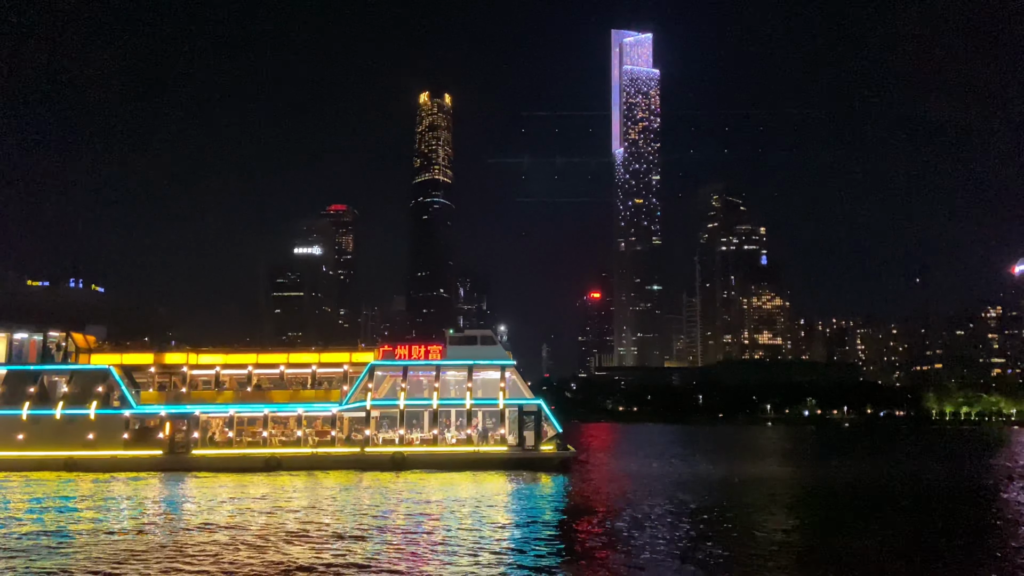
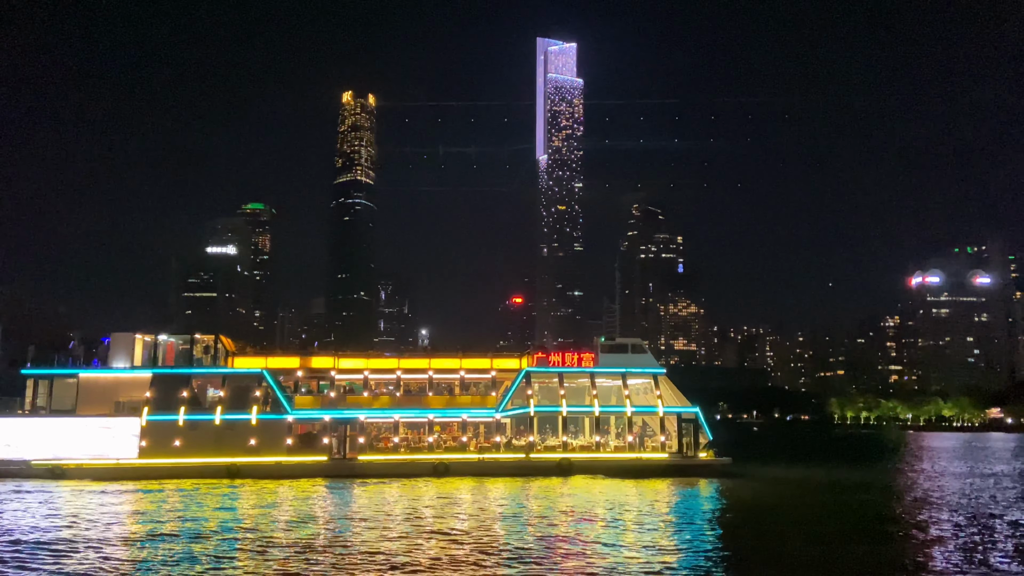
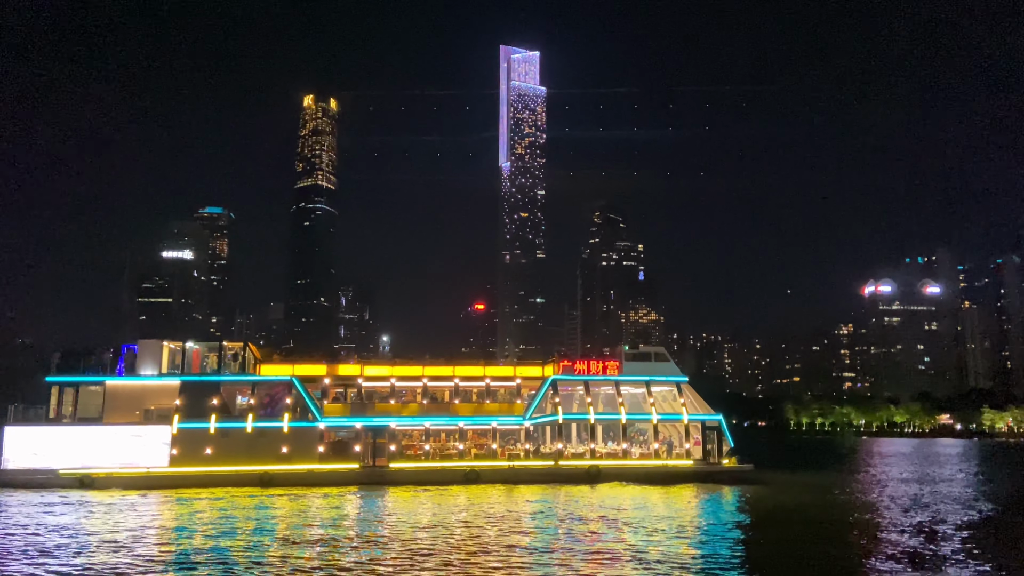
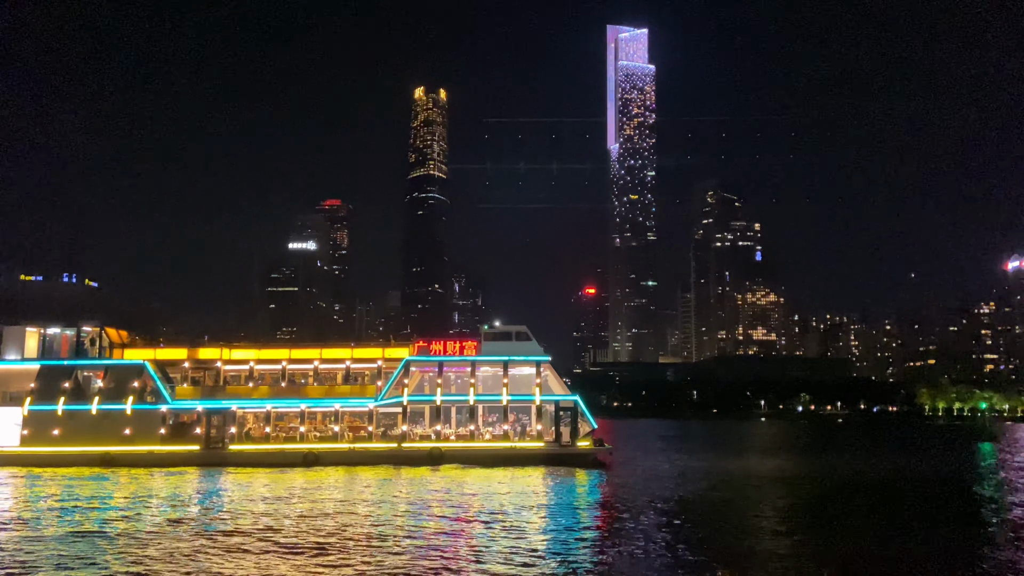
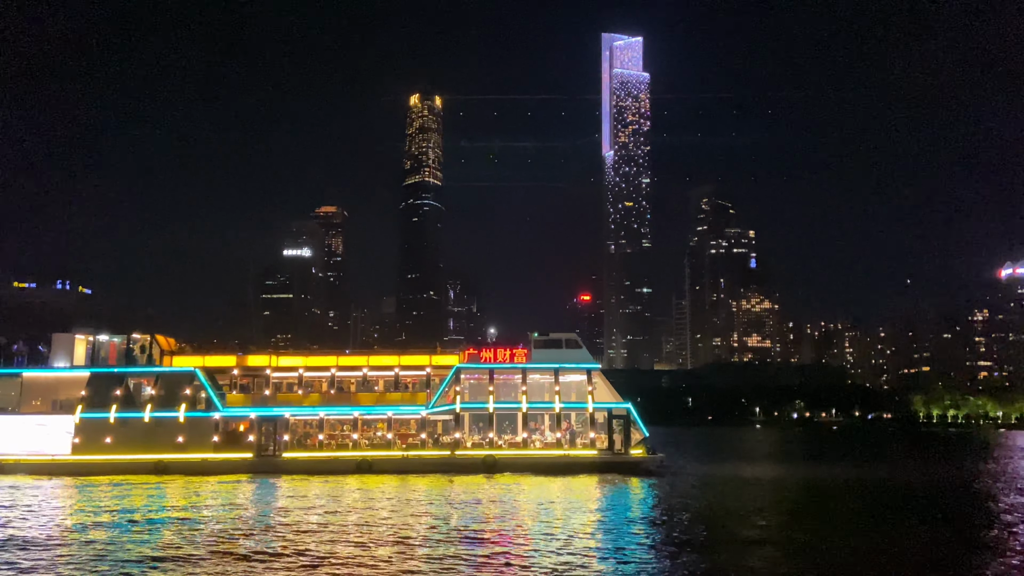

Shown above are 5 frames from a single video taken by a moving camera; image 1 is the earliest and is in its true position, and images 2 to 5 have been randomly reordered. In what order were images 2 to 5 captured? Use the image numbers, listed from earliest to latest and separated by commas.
4, 5, 2, 3
